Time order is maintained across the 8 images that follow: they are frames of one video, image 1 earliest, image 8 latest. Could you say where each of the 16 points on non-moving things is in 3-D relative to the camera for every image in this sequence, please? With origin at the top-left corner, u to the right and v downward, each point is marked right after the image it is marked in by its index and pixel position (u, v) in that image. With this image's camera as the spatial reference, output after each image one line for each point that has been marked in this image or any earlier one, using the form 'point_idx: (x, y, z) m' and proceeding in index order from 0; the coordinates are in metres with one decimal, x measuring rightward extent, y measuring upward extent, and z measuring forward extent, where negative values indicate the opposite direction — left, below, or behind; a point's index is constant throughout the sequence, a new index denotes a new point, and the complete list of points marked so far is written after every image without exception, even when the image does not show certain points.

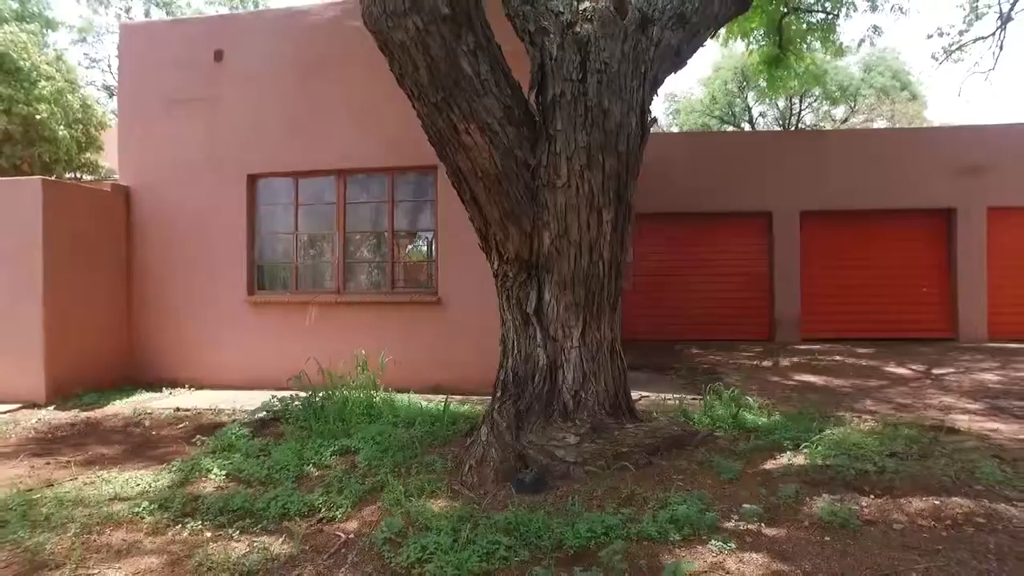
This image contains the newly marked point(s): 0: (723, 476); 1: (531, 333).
0: (+1.2, -1.1, +3.9) m
1: (+0.1, -0.3, +3.8) m
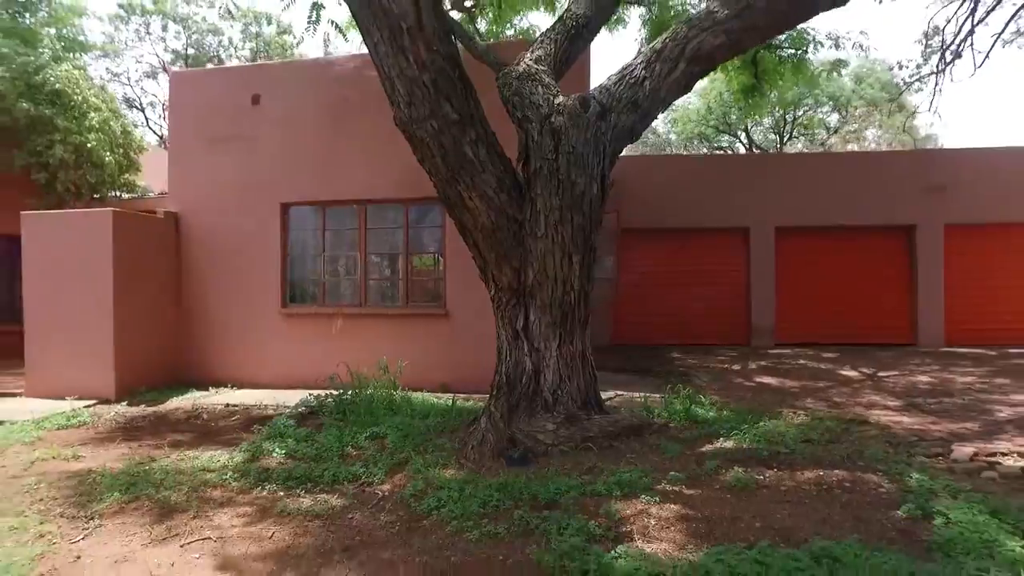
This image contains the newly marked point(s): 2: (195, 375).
0: (+1.2, -1.3, +5.1) m
1: (+0.1, -0.4, +5.0) m
2: (-4.3, -1.2, +9.1) m
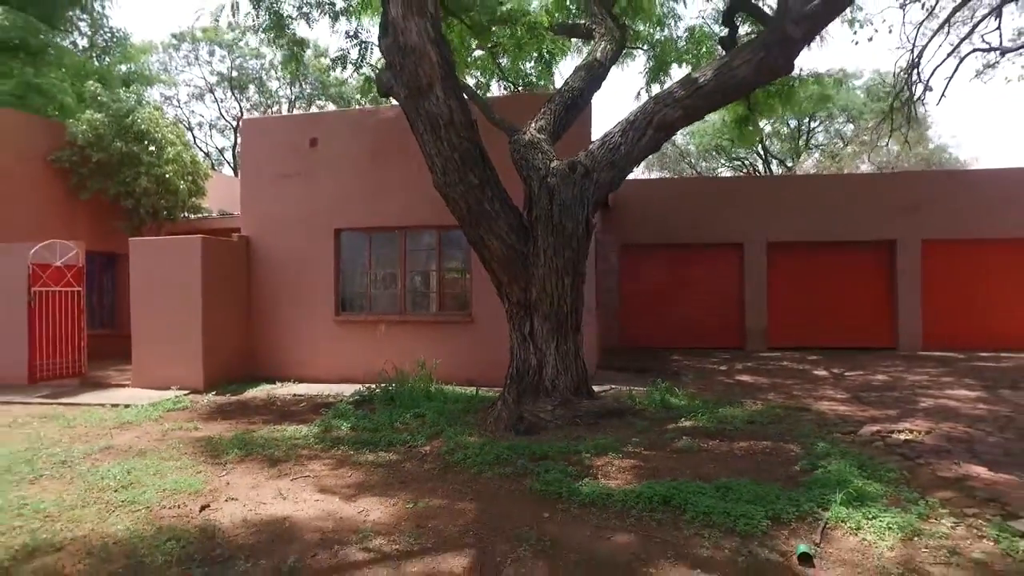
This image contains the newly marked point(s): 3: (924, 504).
0: (+1.3, -1.4, +6.7) m
1: (+0.2, -0.6, +6.7) m
2: (-4.1, -1.4, +11.0) m
3: (+2.9, -1.5, +4.7) m
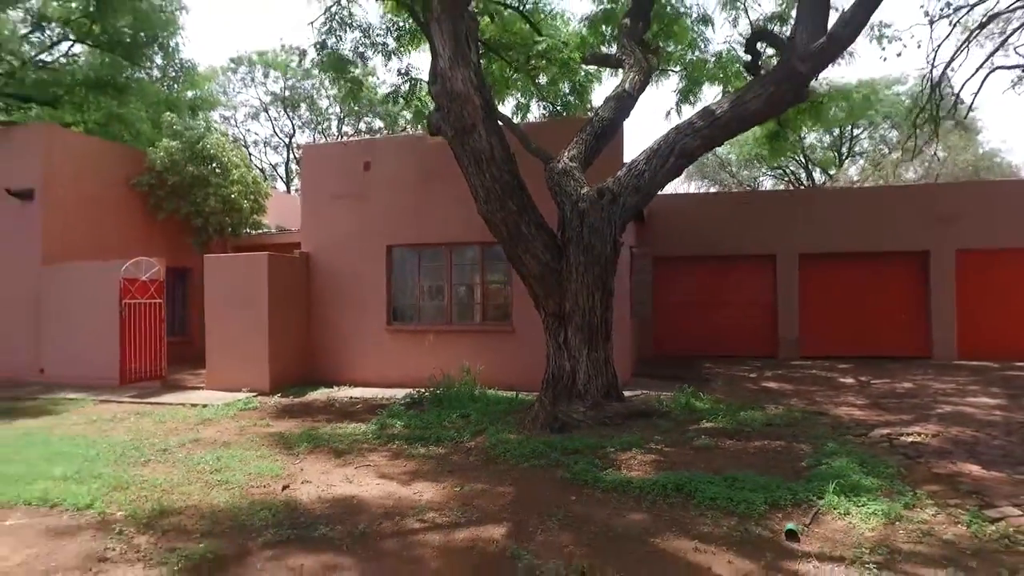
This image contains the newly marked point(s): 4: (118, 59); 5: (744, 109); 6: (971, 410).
0: (+1.7, -1.6, +7.4) m
1: (+0.5, -0.7, +7.4) m
2: (-3.4, -1.6, +12.0) m
3: (+3.1, -1.6, +5.2) m
4: (-9.0, +5.3, +15.2) m
5: (+2.5, +2.0, +7.4) m
6: (+6.0, -1.6, +8.8) m
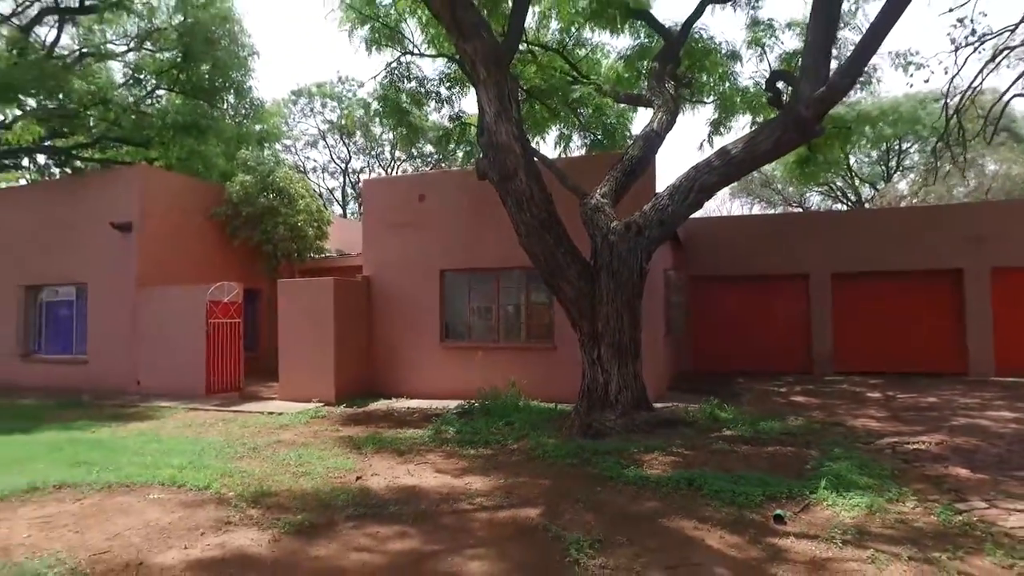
0: (+2.1, -1.8, +8.2) m
1: (+1.0, -1.0, +8.4) m
2: (-2.6, -2.0, +13.2) m
3: (+3.4, -1.8, +6.0) m
4: (-8.0, +4.8, +16.9) m
5: (+3.0, +1.7, +8.2) m
6: (+6.6, -1.9, +9.3) m
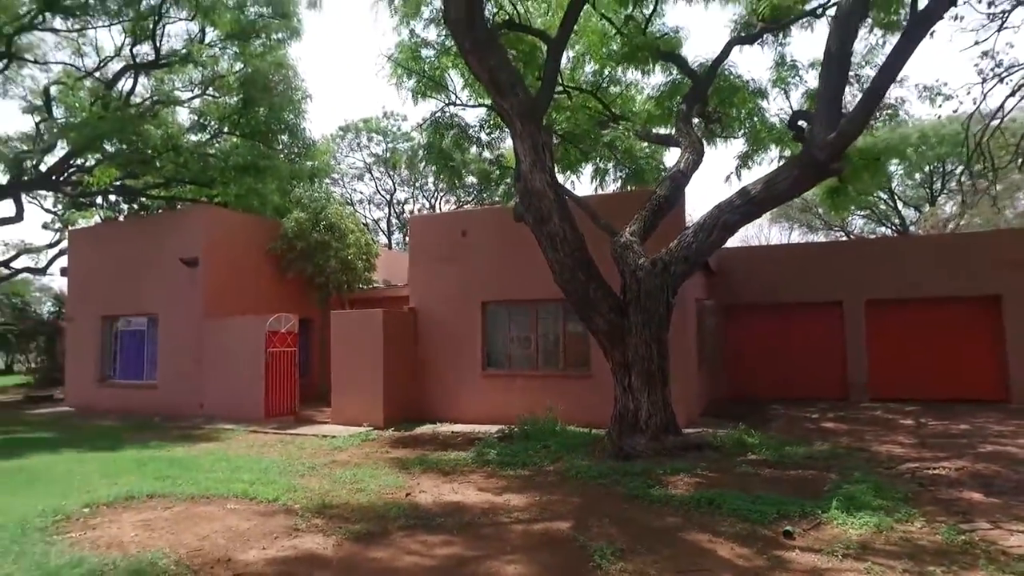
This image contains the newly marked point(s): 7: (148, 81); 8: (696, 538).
0: (+2.6, -2.2, +8.7) m
1: (+1.5, -1.4, +9.0) m
2: (-1.8, -2.6, +13.9) m
3: (+3.8, -2.1, +6.4) m
4: (-7.0, +4.0, +18.3) m
5: (+3.5, +1.3, +8.8) m
6: (+7.1, -2.3, +9.5) m
7: (-9.7, +5.5, +17.8) m
8: (+1.5, -2.1, +5.6) m
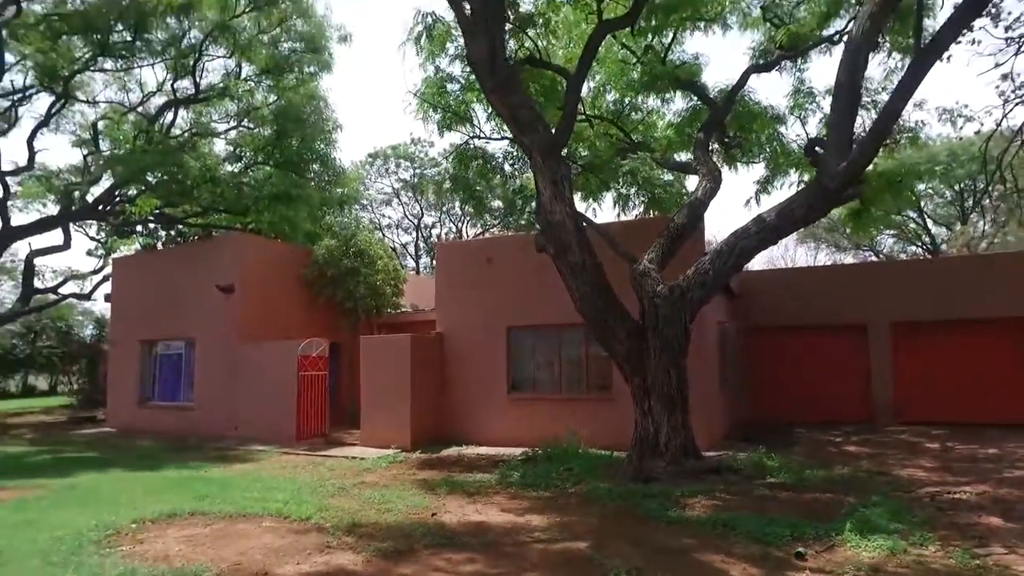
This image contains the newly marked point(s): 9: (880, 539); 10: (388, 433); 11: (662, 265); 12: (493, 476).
0: (+2.9, -2.6, +8.9) m
1: (+1.8, -1.8, +9.2) m
2: (-1.3, -3.2, +14.2) m
3: (+4.0, -2.4, +6.5) m
4: (-6.3, +3.3, +19.0) m
5: (+3.7, +1.0, +9.0) m
6: (+7.5, -2.6, +9.5) m
7: (-9.1, +4.8, +18.7) m
8: (+1.7, -2.4, +5.8) m
9: (+3.5, -2.4, +6.3) m
10: (-2.5, -2.9, +13.7) m
11: (+2.2, +0.3, +10.0) m
12: (-0.3, -2.8, +10.1) m
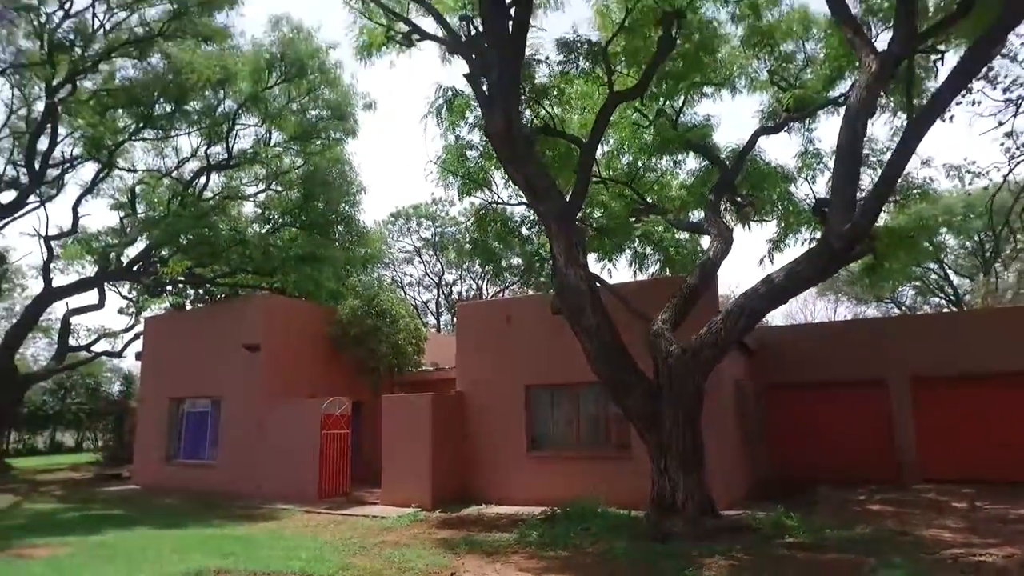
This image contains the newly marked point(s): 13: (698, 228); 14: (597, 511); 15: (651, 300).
0: (+3.1, -3.4, +8.9) m
1: (+2.1, -2.6, +9.3) m
2: (-0.9, -4.4, +14.3) m
3: (+4.1, -3.0, +6.5) m
4: (-5.8, +1.6, +19.7) m
5: (+4.0, +0.1, +9.3) m
6: (+7.7, -3.4, +9.3) m
7: (-8.6, +3.1, +19.6) m
8: (+1.9, -2.9, +5.9) m
9: (+3.7, -3.0, +6.3) m
10: (-2.1, -4.2, +13.8) m
11: (+2.5, -0.6, +10.2) m
12: (0.0, -3.8, +10.2) m
13: (+3.6, +1.2, +13.0) m
14: (+1.4, -3.7, +11.0) m
15: (+2.4, -0.2, +11.5) m
